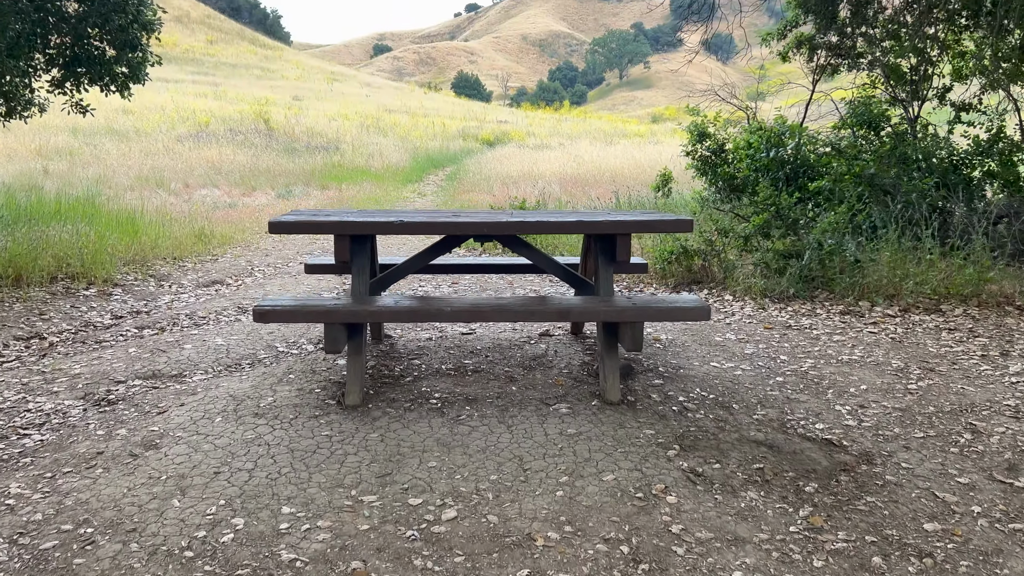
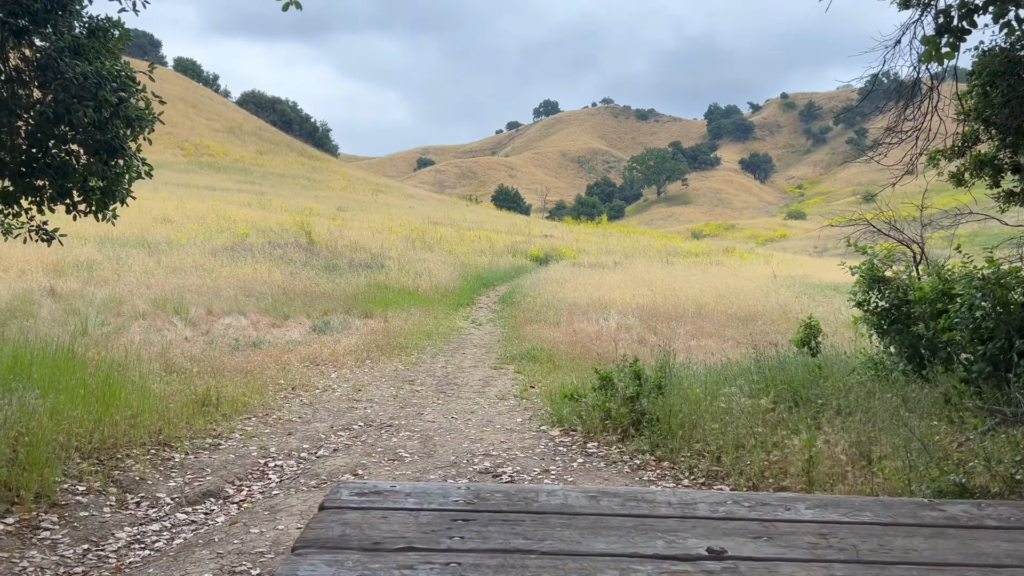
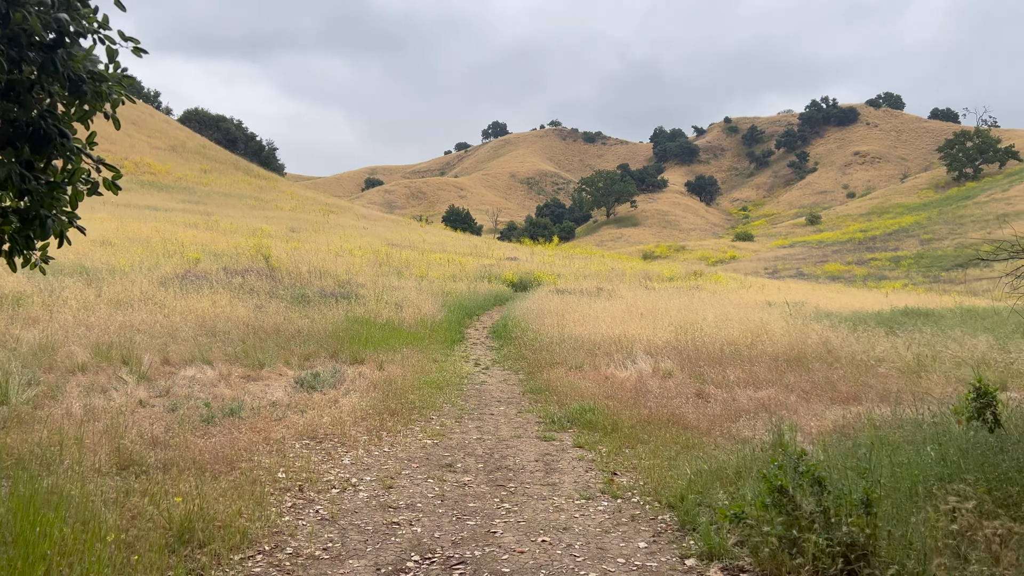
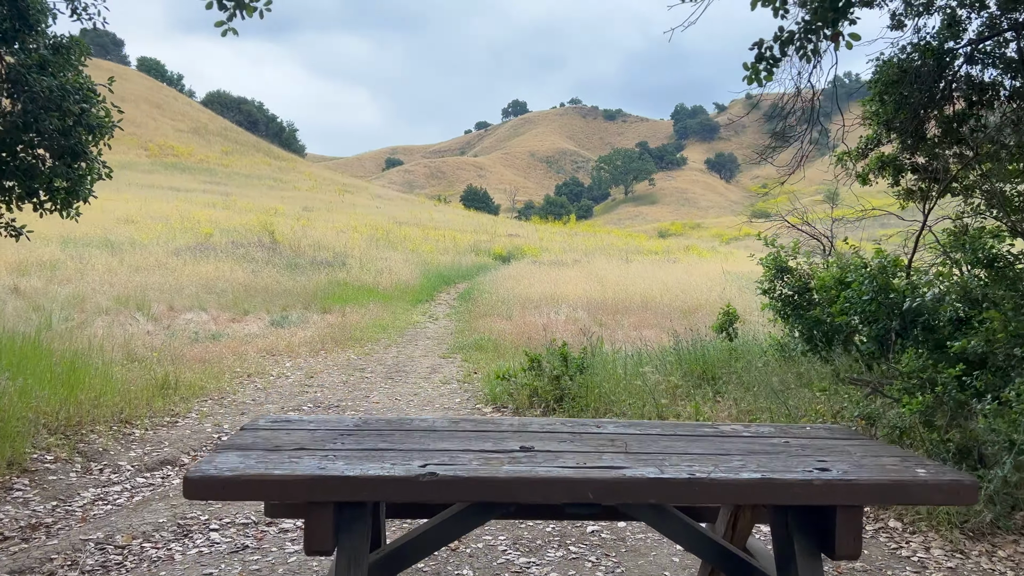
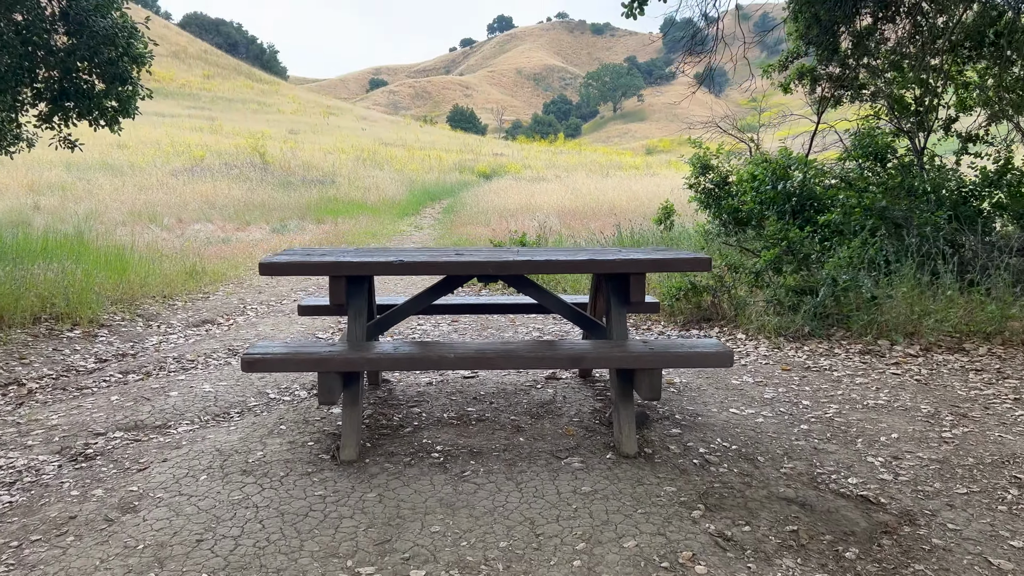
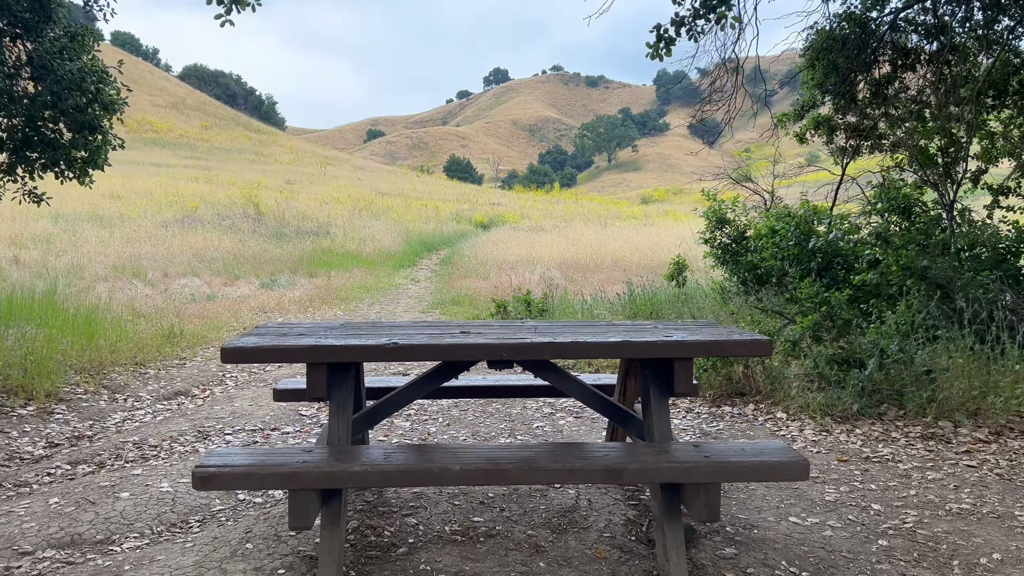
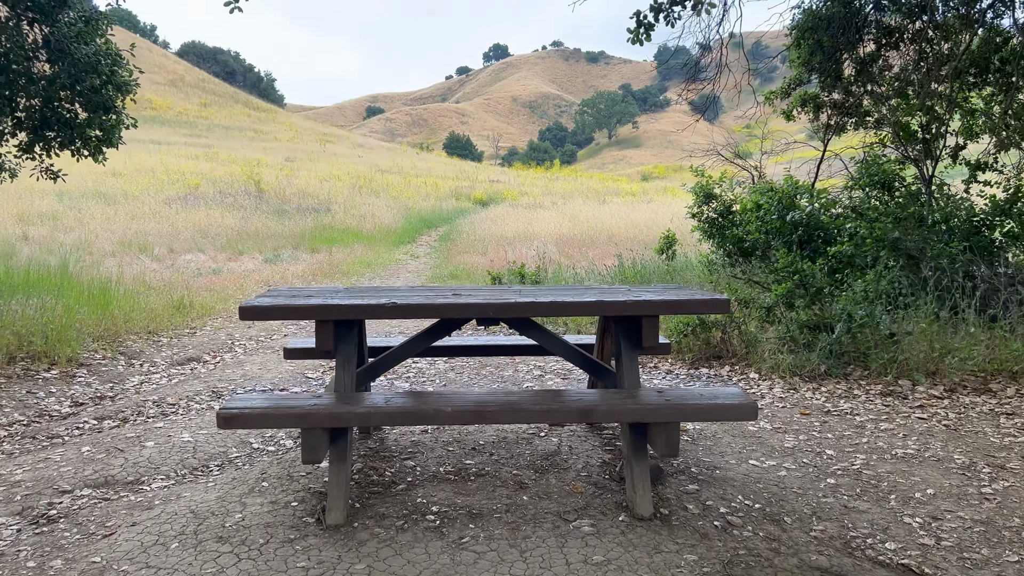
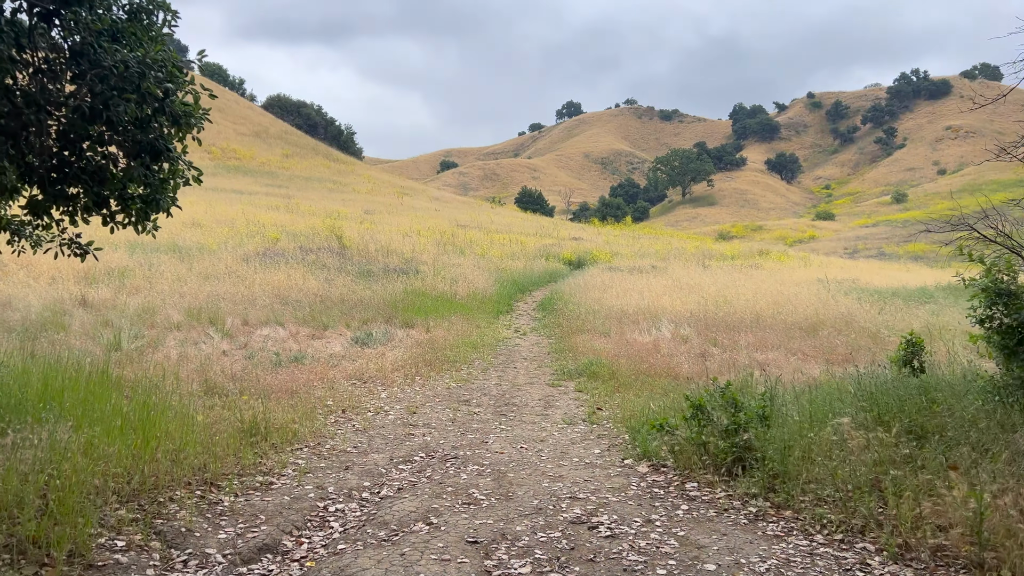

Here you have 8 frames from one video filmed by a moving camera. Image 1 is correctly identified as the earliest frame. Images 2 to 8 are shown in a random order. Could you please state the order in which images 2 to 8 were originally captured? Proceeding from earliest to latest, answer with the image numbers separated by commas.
5, 7, 6, 4, 2, 8, 3
